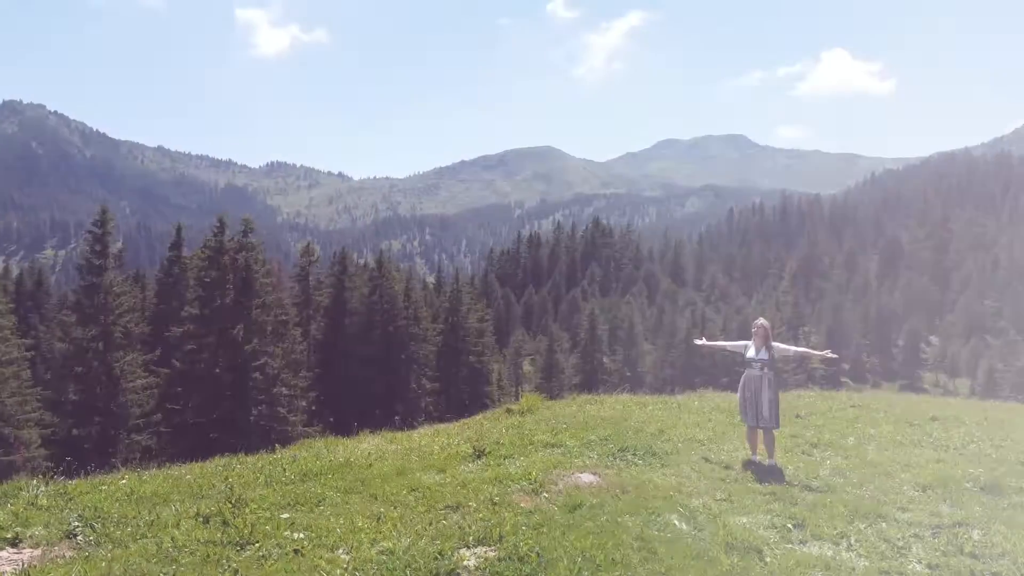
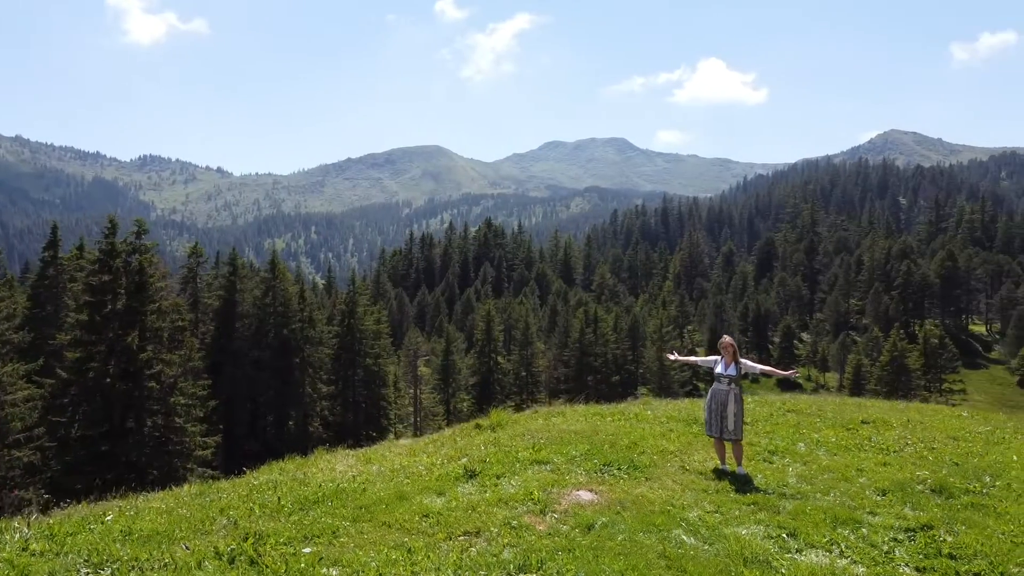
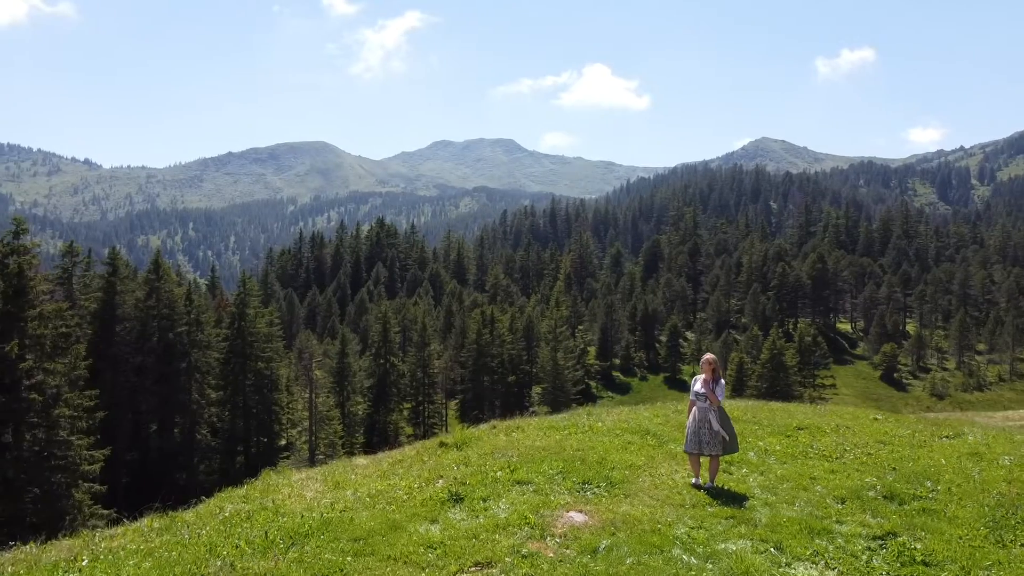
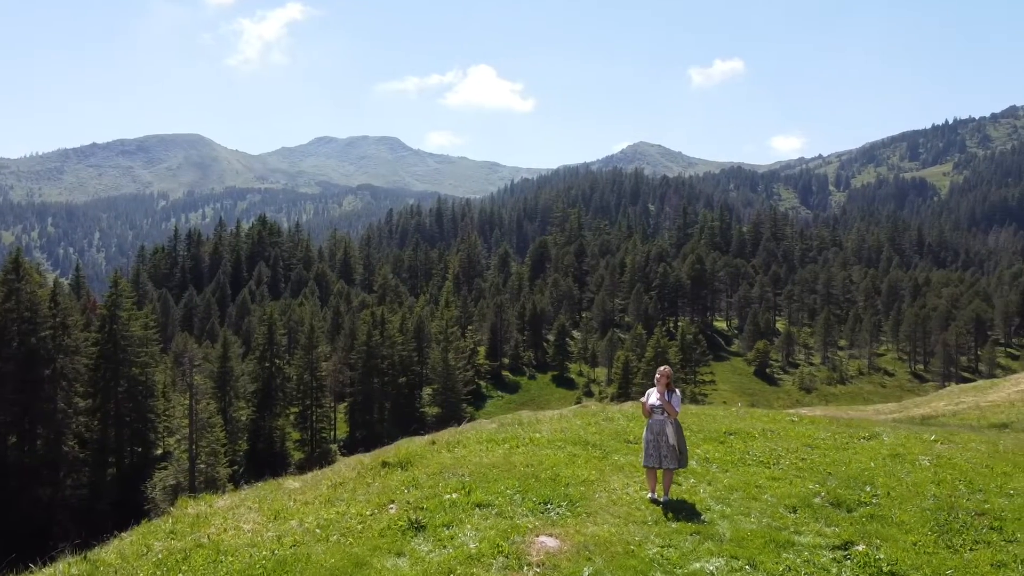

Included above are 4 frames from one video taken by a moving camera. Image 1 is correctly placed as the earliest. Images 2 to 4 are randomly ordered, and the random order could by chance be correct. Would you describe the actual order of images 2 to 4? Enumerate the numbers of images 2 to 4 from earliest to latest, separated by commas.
2, 3, 4
